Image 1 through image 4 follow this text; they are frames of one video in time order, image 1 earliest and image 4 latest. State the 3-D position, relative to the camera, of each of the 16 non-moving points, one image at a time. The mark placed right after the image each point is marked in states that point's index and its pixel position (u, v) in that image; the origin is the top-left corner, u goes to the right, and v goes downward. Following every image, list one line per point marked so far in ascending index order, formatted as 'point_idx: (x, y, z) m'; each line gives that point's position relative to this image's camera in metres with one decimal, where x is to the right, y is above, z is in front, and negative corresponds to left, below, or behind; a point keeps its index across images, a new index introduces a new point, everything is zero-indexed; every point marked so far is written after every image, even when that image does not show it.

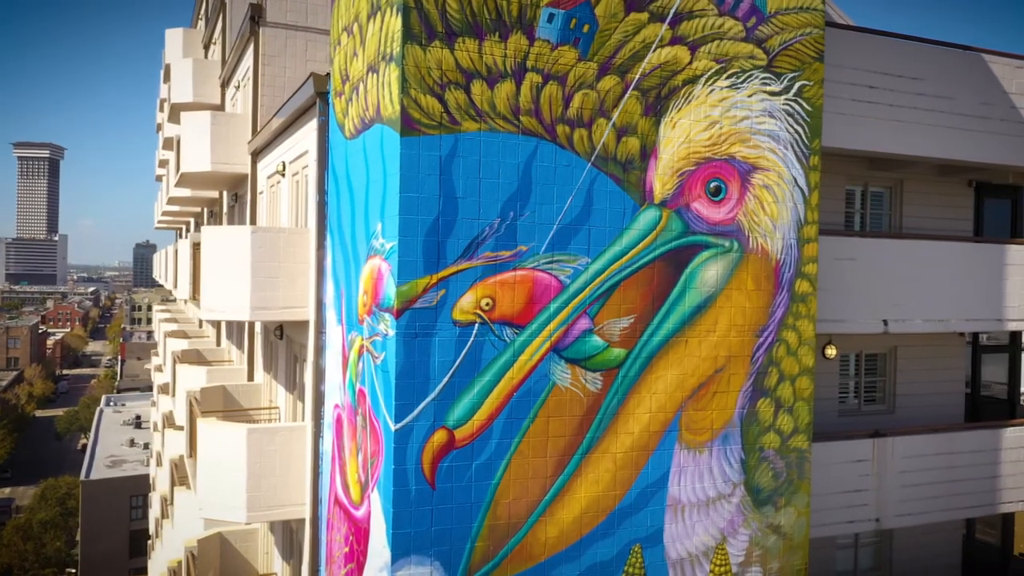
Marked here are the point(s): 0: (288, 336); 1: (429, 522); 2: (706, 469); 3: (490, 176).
0: (-3.7, -0.8, +14.0) m
1: (-0.8, -2.2, +8.1) m
2: (+2.2, -2.0, +9.4) m
3: (-0.2, +1.1, +8.3) m
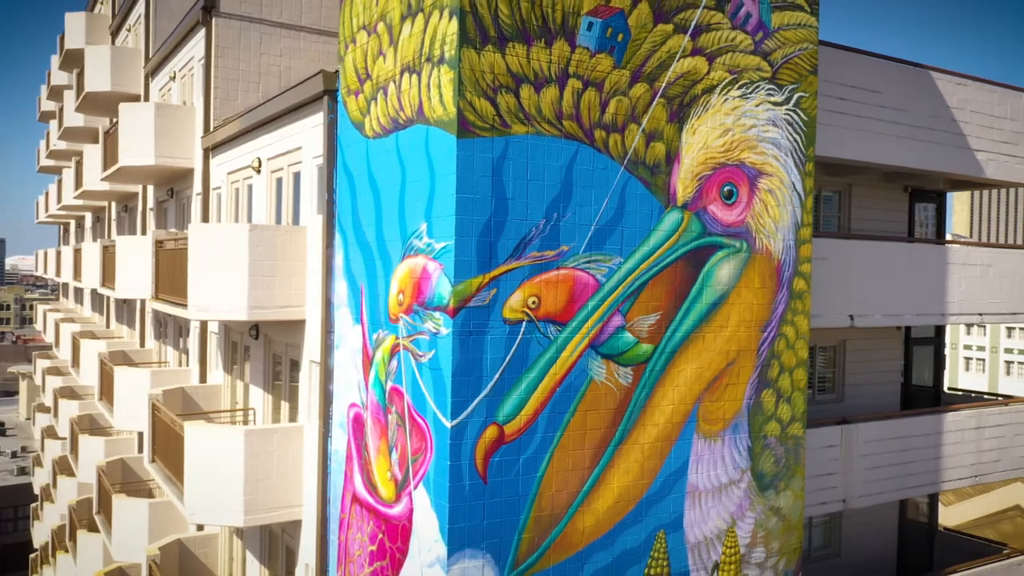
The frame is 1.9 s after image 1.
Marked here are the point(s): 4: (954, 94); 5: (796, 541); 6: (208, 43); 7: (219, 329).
0: (-4.0, -0.8, +13.7) m
1: (-0.3, -2.2, +8.3) m
2: (+2.4, -2.0, +10.0) m
3: (+0.2, +1.1, +8.5) m
4: (+7.5, +3.3, +14.4) m
5: (+3.6, -3.2, +10.7) m
6: (-6.2, +5.0, +17.2) m
7: (-5.7, -0.8, +16.5) m
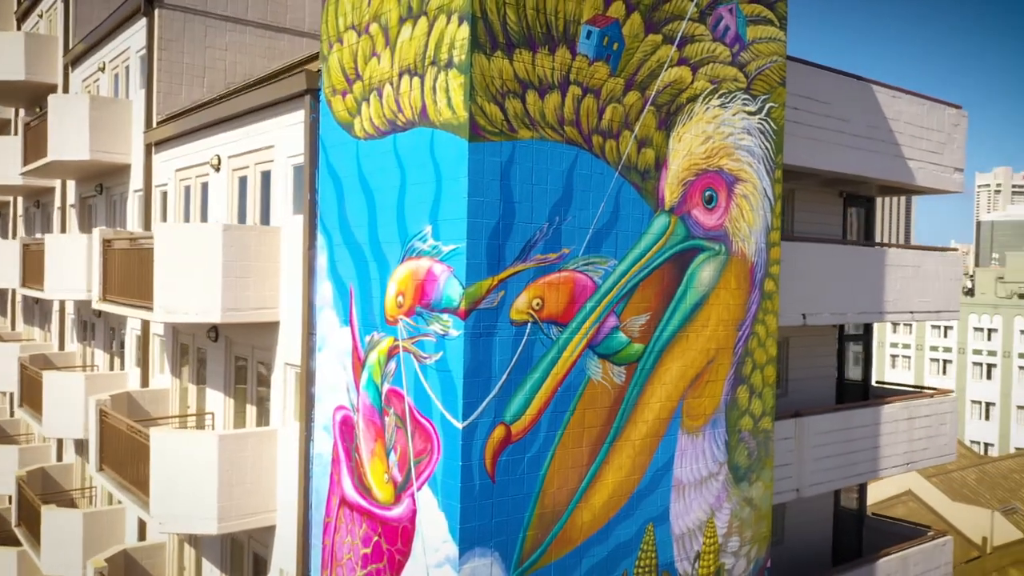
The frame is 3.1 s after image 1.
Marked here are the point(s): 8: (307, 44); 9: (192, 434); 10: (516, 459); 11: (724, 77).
0: (-4.5, -0.8, +13.4) m
1: (-0.2, -2.2, +8.4) m
2: (+2.3, -2.0, +10.4) m
3: (+0.3, +1.1, +8.7) m
4: (+6.8, +3.3, +15.4) m
5: (+3.4, -3.2, +11.3) m
6: (-7.1, +5.0, +16.6) m
7: (-6.5, -0.8, +15.9) m
8: (-4.5, +5.4, +18.7) m
9: (-4.2, -1.9, +11.2) m
10: (0.0, -1.7, +8.6) m
11: (+2.6, +2.6, +10.5) m
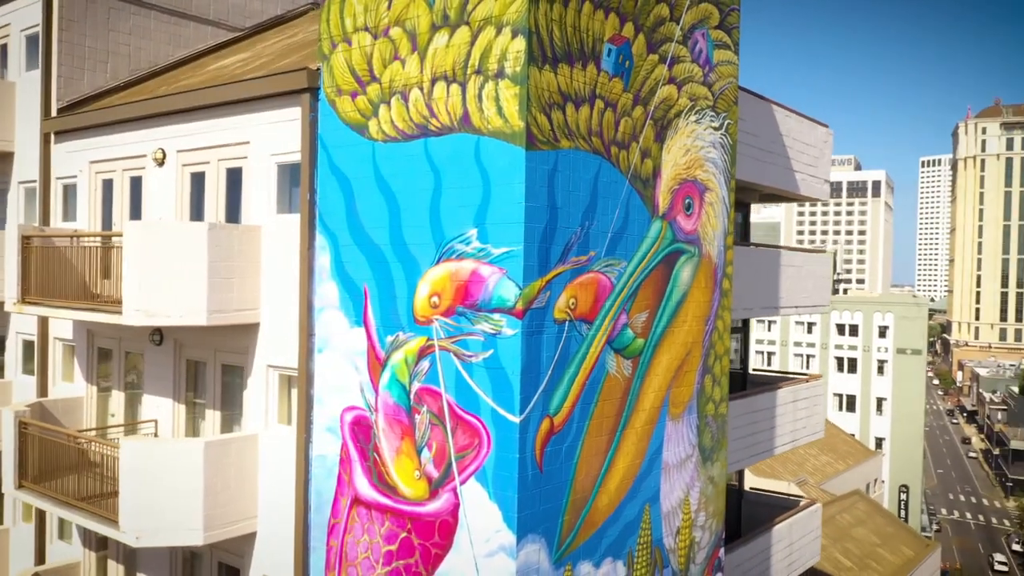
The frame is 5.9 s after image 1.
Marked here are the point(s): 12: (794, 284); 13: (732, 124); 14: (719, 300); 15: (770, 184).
0: (-5.0, -0.8, +12.8) m
1: (+0.3, -2.2, +8.9) m
2: (+2.3, -2.0, +11.4) m
3: (+0.7, +1.1, +9.3) m
4: (+5.5, +3.3, +17.3) m
5: (+3.1, -3.2, +12.5) m
6: (-8.3, +4.9, +15.3) m
7: (-7.6, -0.8, +14.8) m
8: (-6.3, +5.4, +17.9) m
9: (-4.3, -1.9, +10.7) m
10: (+0.5, -1.7, +9.1) m
11: (+2.5, +2.6, +11.5) m
12: (+5.9, +0.1, +17.9) m
13: (+3.2, +2.4, +12.5) m
14: (+3.0, -0.2, +12.3) m
15: (+5.1, +2.1, +17.0) m
